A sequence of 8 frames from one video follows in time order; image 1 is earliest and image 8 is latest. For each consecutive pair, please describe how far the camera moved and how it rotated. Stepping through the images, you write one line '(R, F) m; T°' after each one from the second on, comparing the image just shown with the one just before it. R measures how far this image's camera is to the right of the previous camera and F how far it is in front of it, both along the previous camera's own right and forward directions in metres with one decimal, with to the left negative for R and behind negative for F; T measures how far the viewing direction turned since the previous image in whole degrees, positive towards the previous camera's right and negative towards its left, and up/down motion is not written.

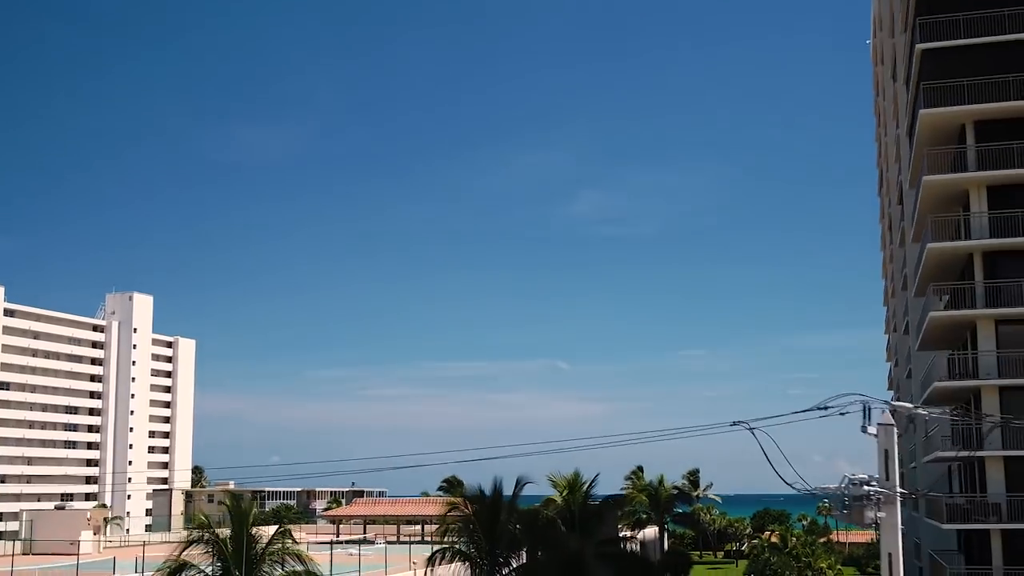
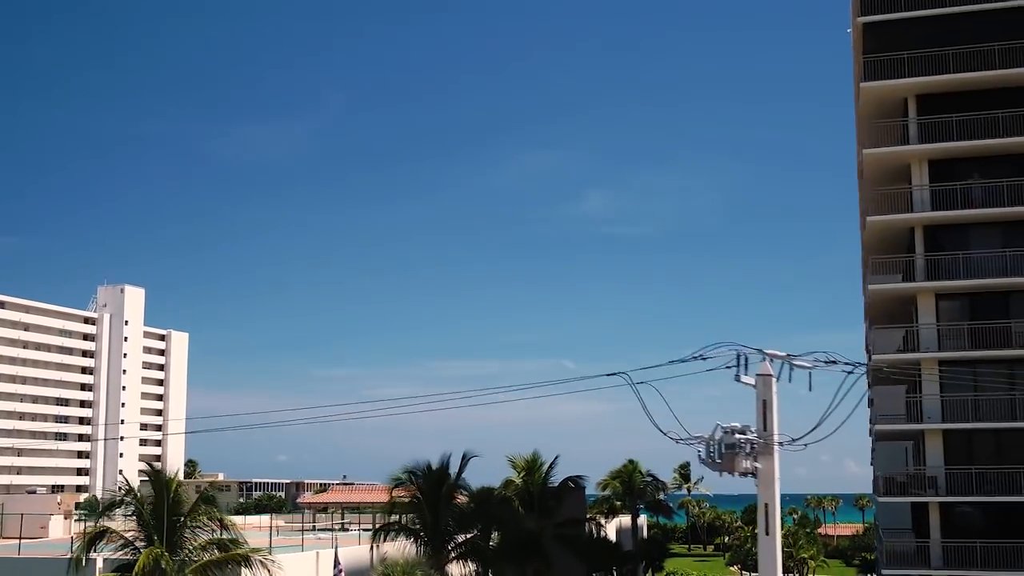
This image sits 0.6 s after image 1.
(+2.3, +0.1) m; 0°
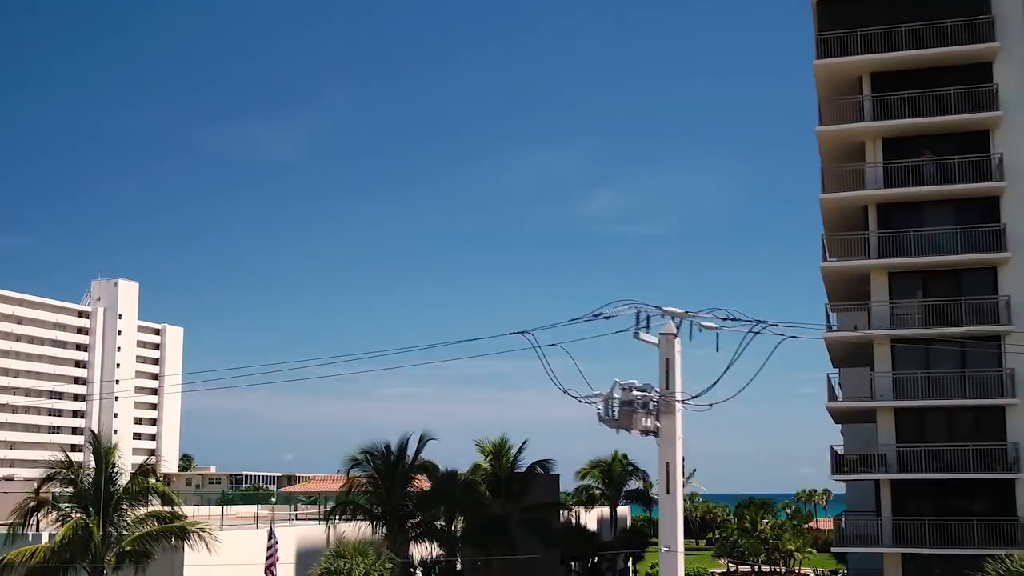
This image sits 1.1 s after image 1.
(+1.9, +0.1) m; 0°
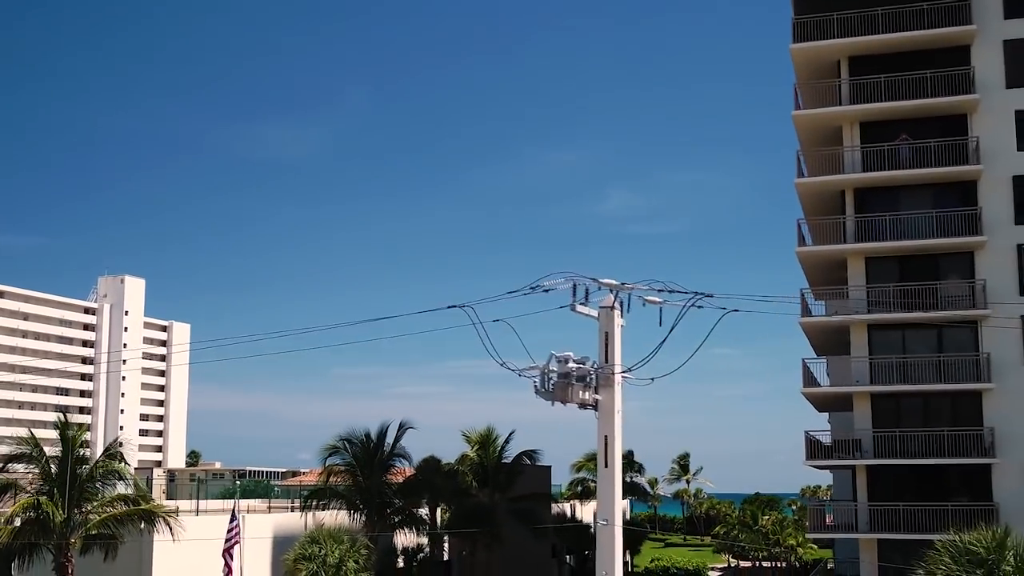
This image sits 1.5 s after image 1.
(+1.3, +0.2) m; -1°
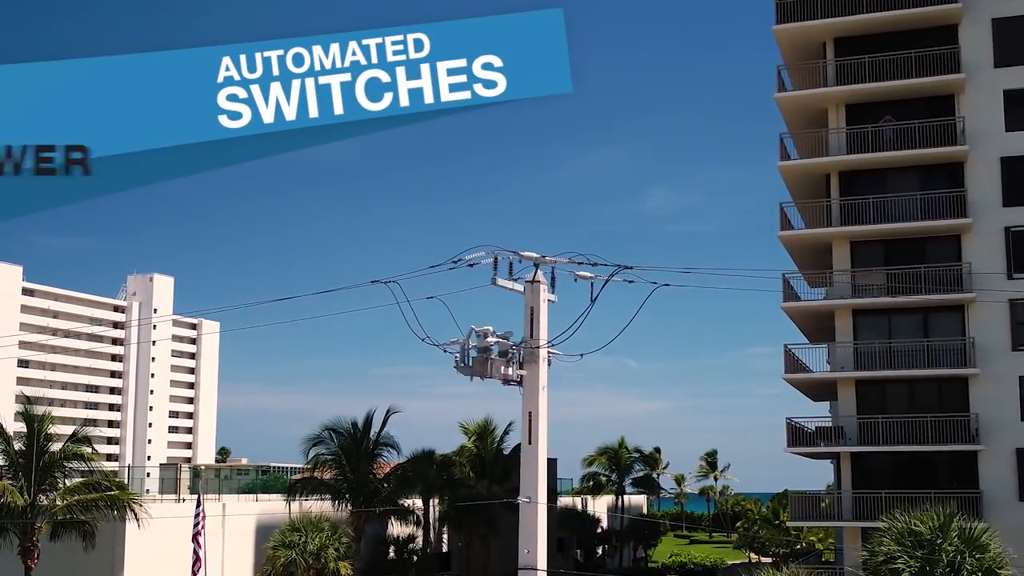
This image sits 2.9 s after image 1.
(+2.0, +0.4) m; -2°
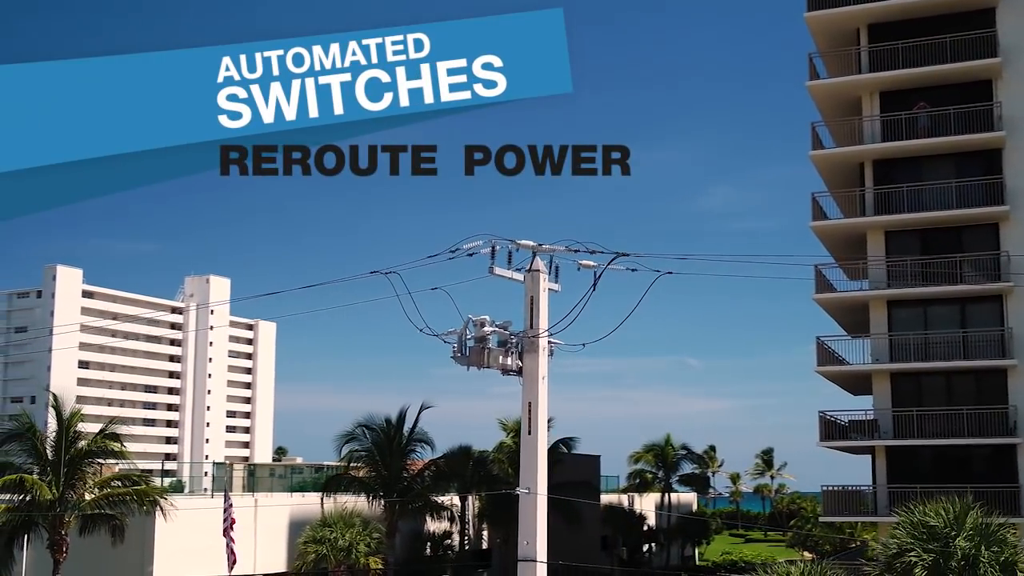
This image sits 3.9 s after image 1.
(+1.0, +0.2) m; -3°
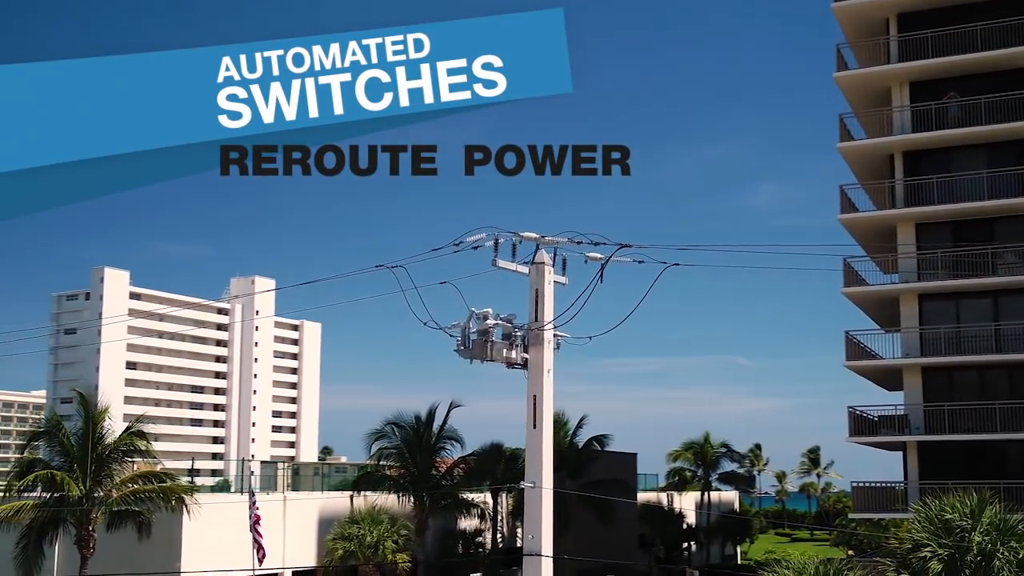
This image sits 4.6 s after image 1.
(+0.7, +0.1) m; -2°
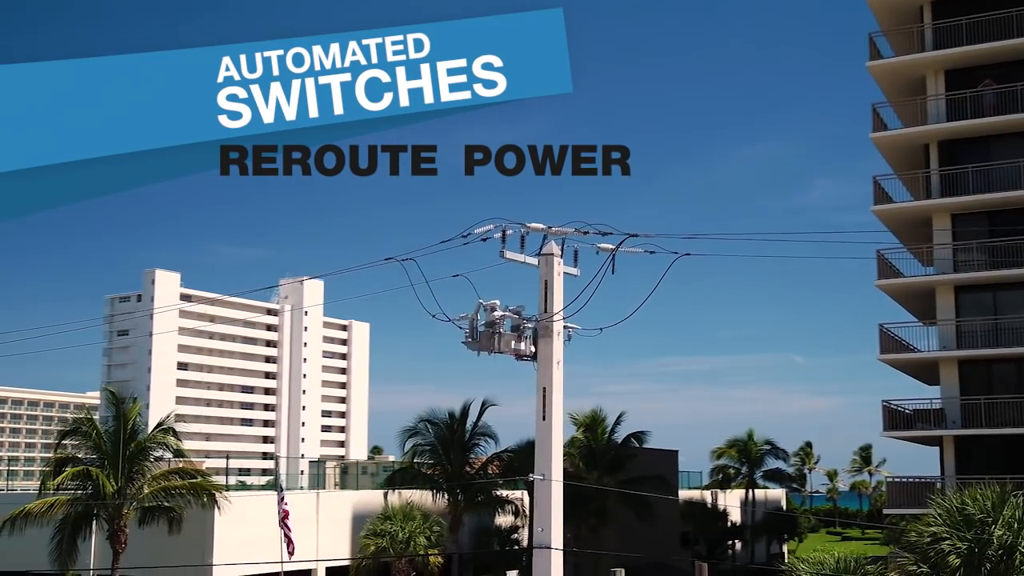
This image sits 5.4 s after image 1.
(+0.7, +0.1) m; -3°
